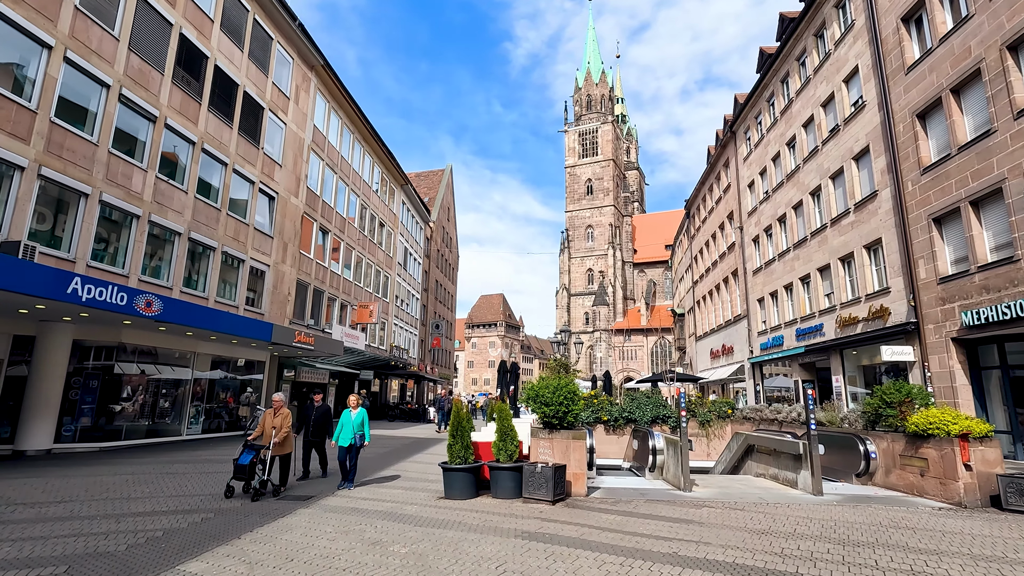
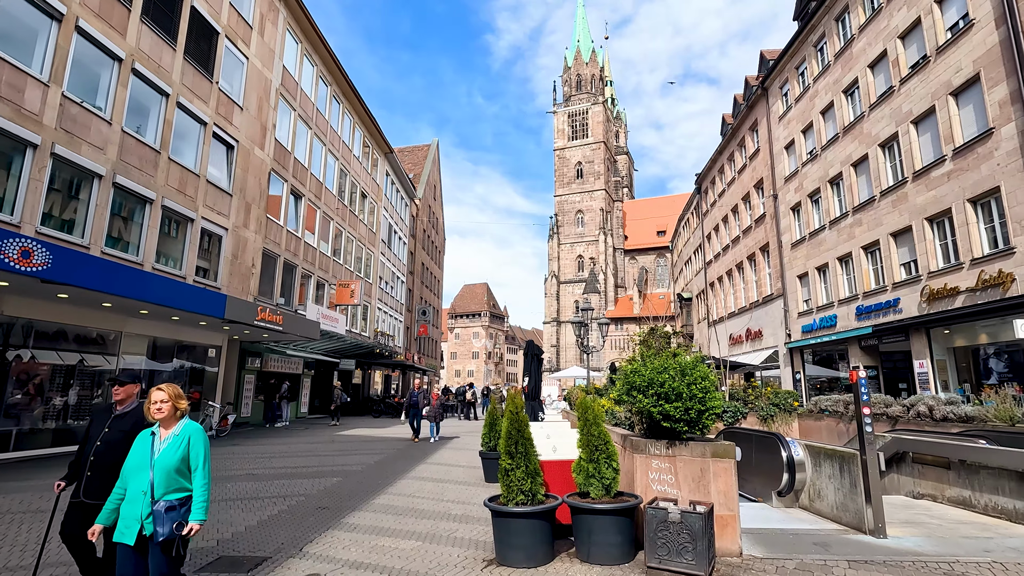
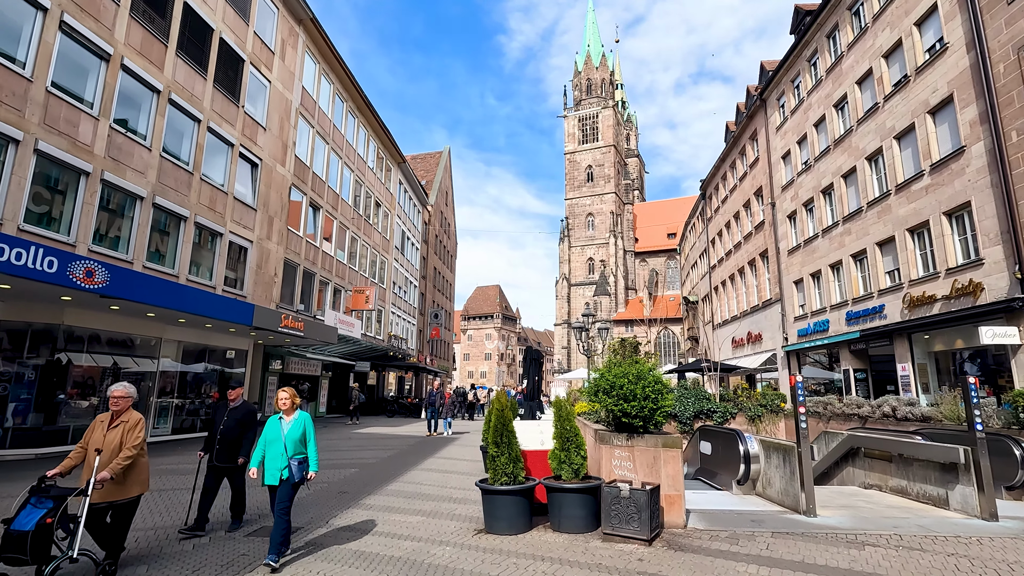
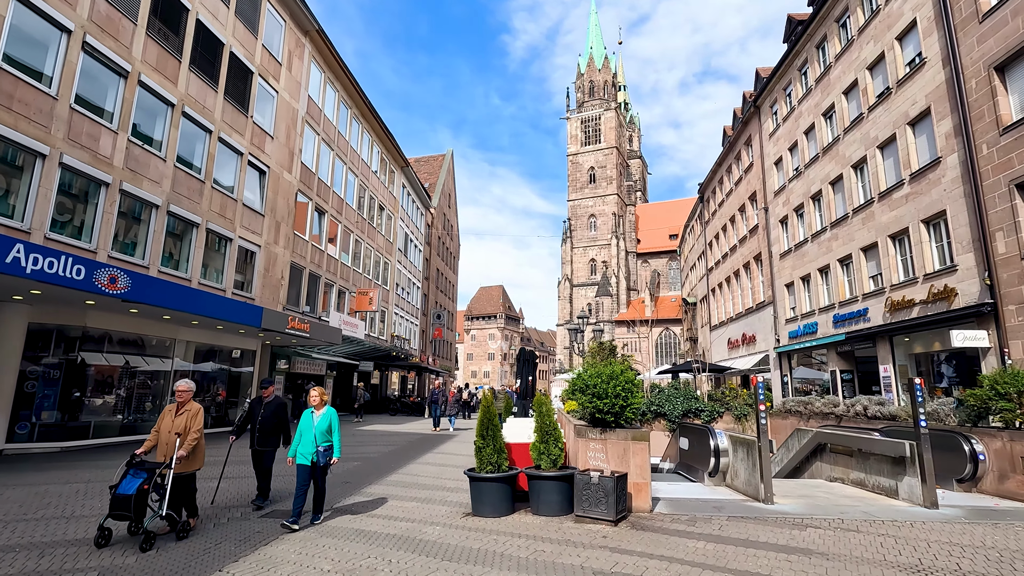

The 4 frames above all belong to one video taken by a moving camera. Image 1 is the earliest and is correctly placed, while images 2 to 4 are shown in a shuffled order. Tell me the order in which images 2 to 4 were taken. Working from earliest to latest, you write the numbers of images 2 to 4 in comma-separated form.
4, 3, 2
